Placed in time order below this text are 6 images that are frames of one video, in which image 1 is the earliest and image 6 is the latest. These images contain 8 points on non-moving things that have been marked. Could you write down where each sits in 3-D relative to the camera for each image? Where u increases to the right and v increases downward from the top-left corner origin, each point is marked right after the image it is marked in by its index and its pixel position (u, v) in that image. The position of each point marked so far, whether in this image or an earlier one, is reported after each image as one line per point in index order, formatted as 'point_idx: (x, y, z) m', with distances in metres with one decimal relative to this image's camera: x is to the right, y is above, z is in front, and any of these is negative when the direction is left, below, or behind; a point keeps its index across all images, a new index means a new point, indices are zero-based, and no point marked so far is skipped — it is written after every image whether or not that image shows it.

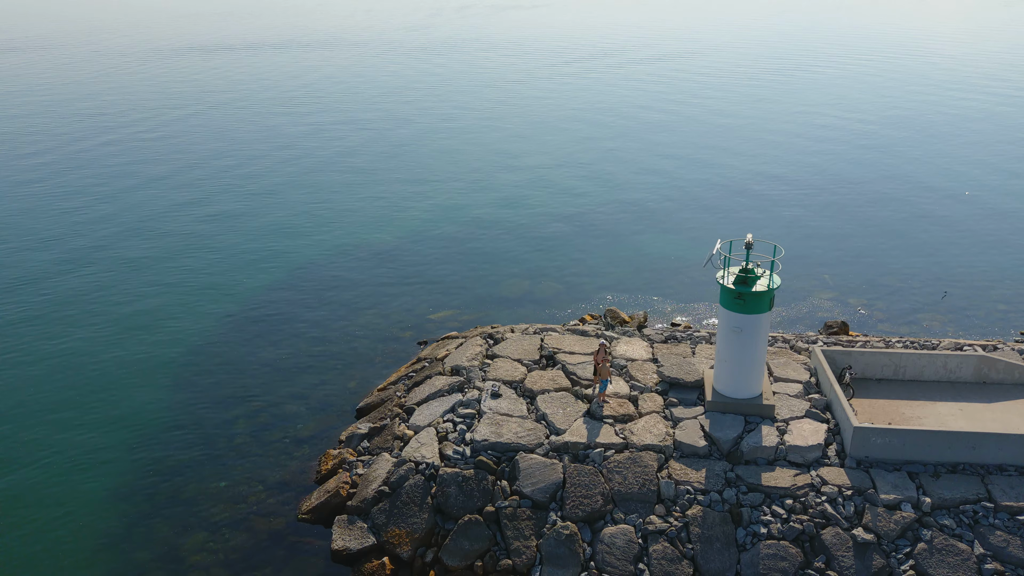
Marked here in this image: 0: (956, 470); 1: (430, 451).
0: (+8.7, -3.7, +13.1) m
1: (-1.8, -3.3, +13.2) m
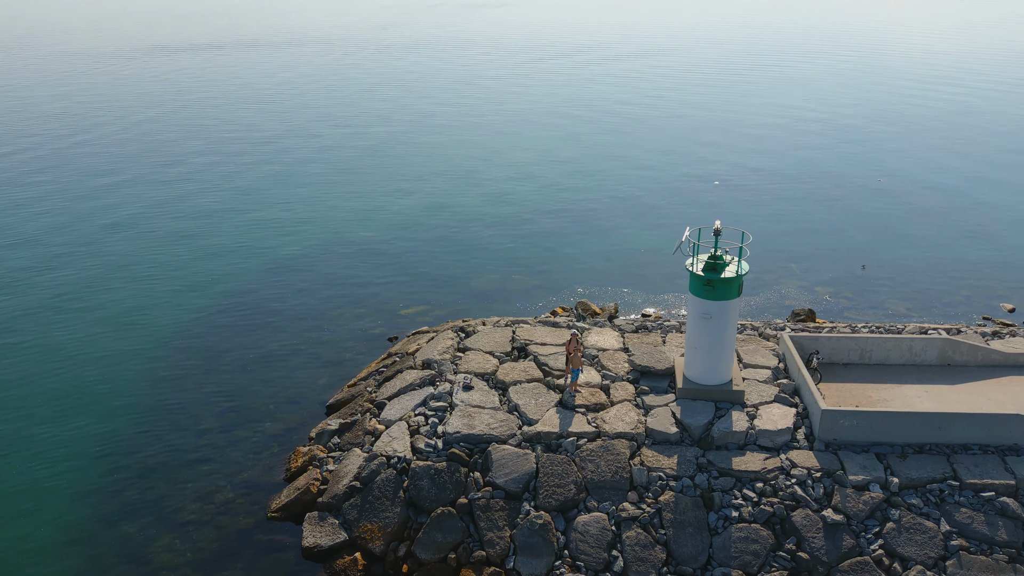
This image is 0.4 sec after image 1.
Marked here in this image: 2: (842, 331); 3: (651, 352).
0: (+8.2, -3.2, +13.1) m
1: (-2.3, -3.2, +13.5) m
2: (+8.6, -1.1, +17.8) m
3: (+3.2, -1.5, +15.7) m
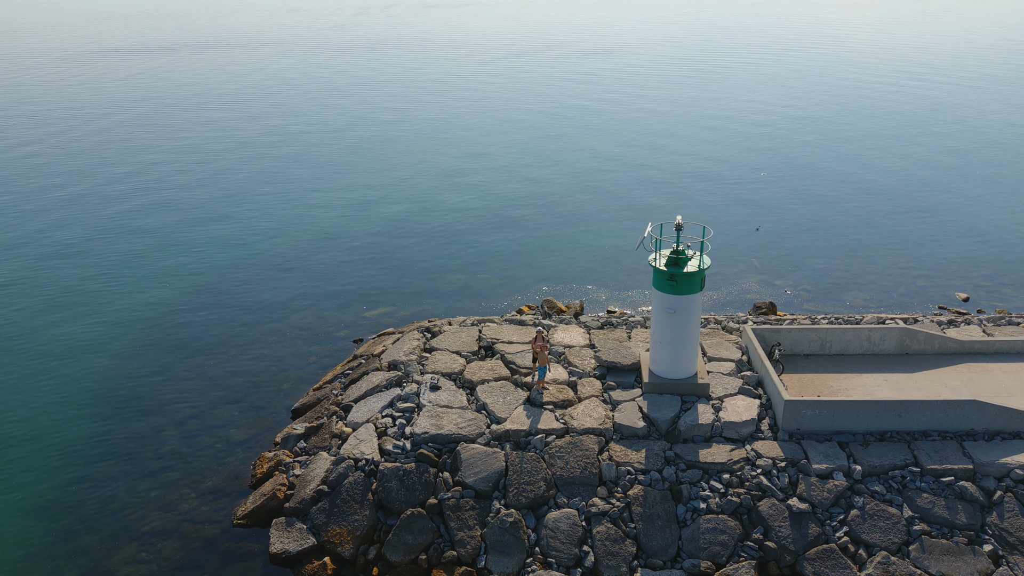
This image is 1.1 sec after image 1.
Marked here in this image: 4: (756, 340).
0: (+7.6, -3.1, +13.3) m
1: (-2.9, -3.3, +13.4) m
2: (+7.7, -0.9, +18.1) m
3: (+2.5, -1.4, +15.8) m
4: (+5.7, -1.2, +15.2) m
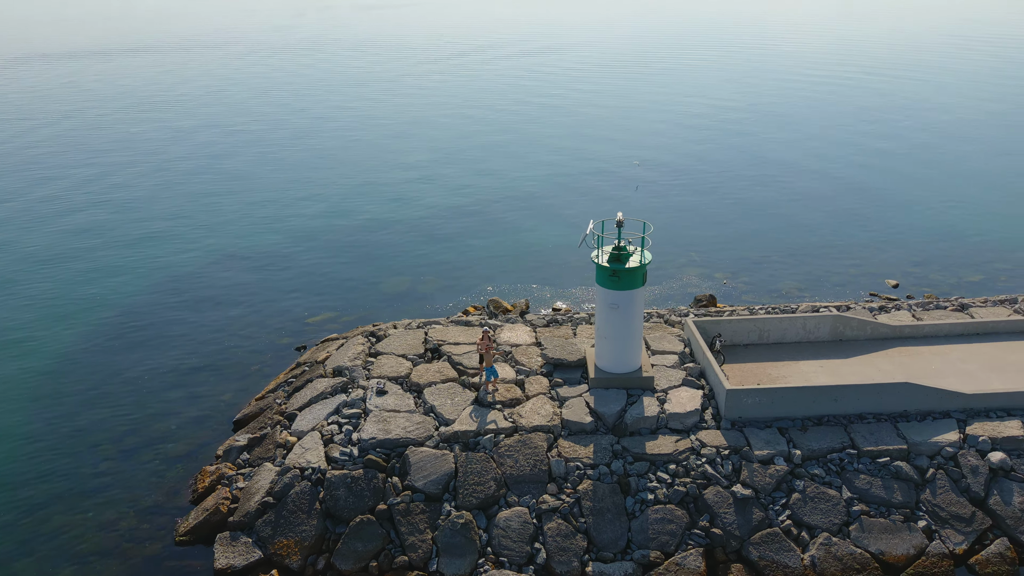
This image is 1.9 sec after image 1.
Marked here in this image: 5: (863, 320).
0: (+6.5, -2.8, +13.8) m
1: (-4.0, -3.4, +13.2) m
2: (+6.3, -0.7, +18.5) m
3: (+1.2, -1.4, +15.9) m
4: (+4.4, -1.1, +15.5) m
5: (+8.3, -0.7, +15.5) m
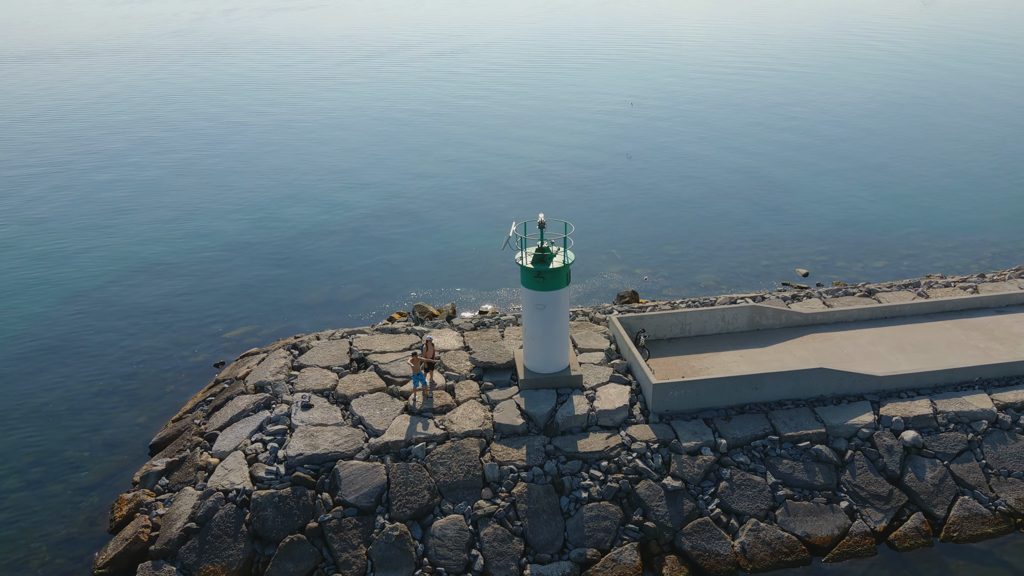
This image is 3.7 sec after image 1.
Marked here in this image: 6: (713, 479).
0: (+5.1, -2.7, +14.2) m
1: (-5.3, -3.7, +12.7) m
2: (+4.4, -0.6, +19.0) m
3: (-0.4, -1.5, +15.9) m
4: (+2.8, -1.0, +15.8) m
5: (+6.7, -0.5, +16.1) m
6: (+4.1, -3.9, +13.2) m
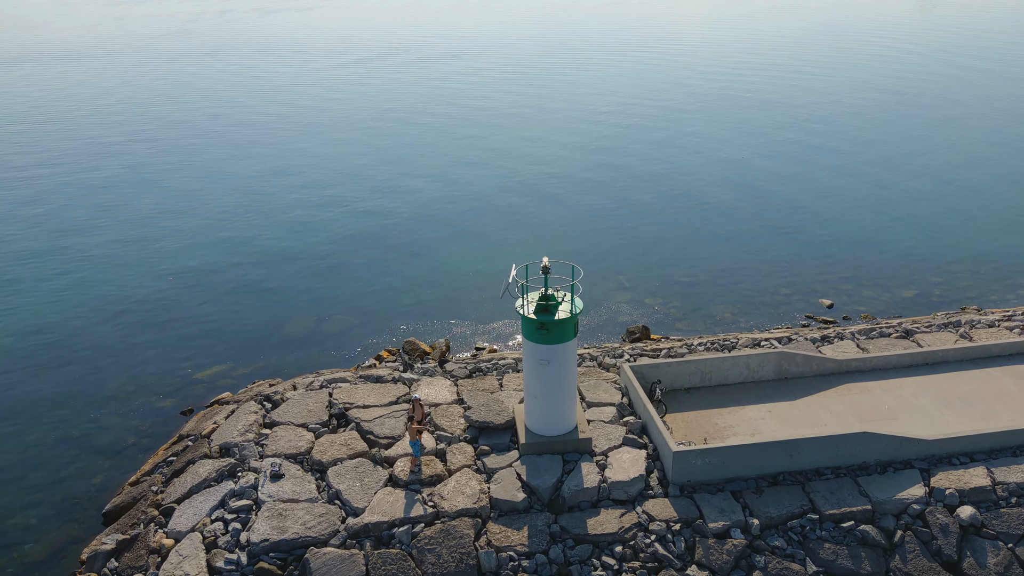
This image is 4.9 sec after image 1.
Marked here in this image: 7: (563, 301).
0: (+5.1, -3.7, +12.4) m
1: (-5.3, -4.7, +10.9) m
2: (+4.4, -1.6, +17.2) m
3: (-0.4, -2.5, +14.1) m
4: (+2.8, -2.0, +14.0) m
5: (+6.7, -1.6, +14.4) m
6: (+4.1, -4.9, +11.4) m
7: (+1.0, -0.3, +11.6) m
